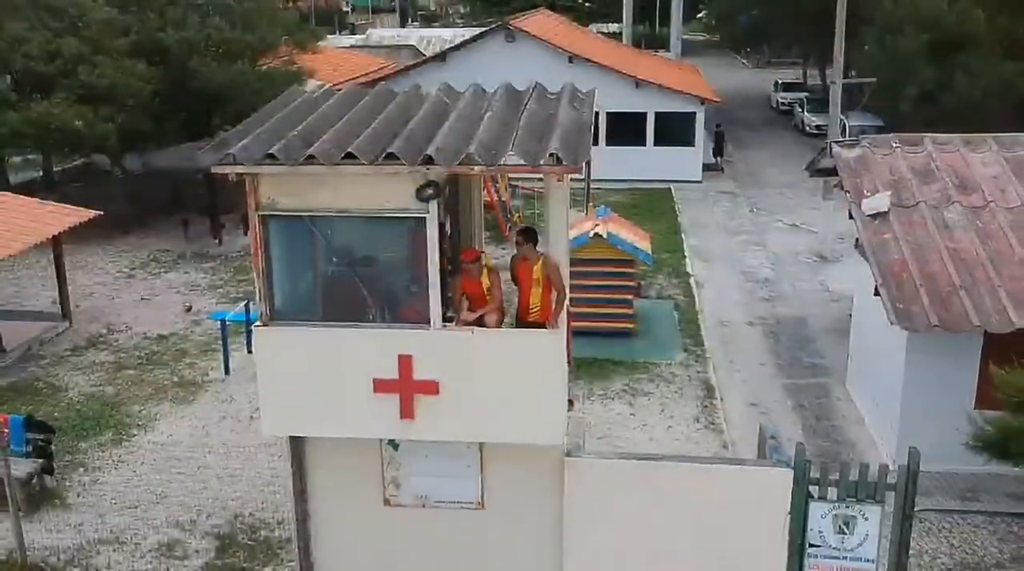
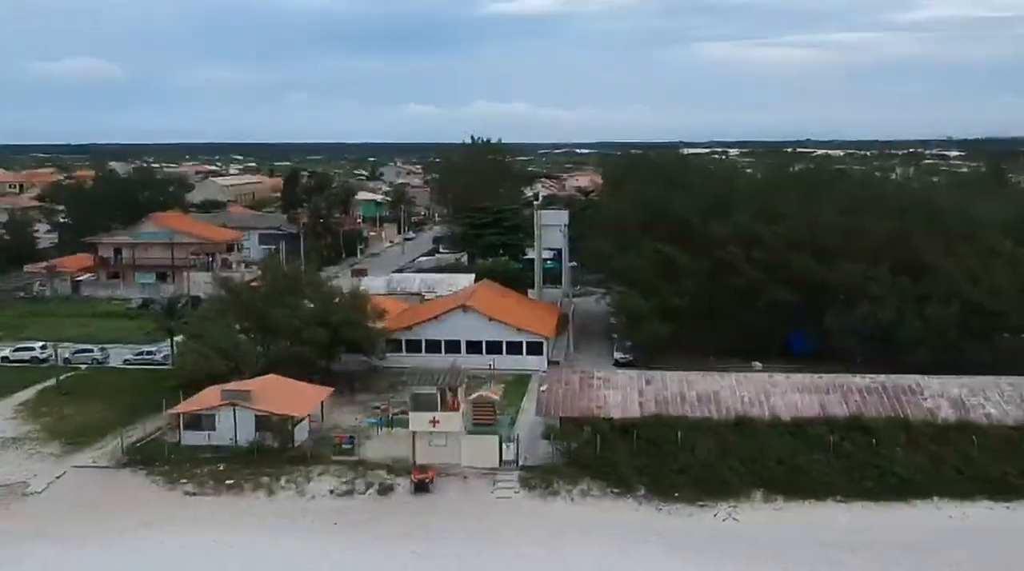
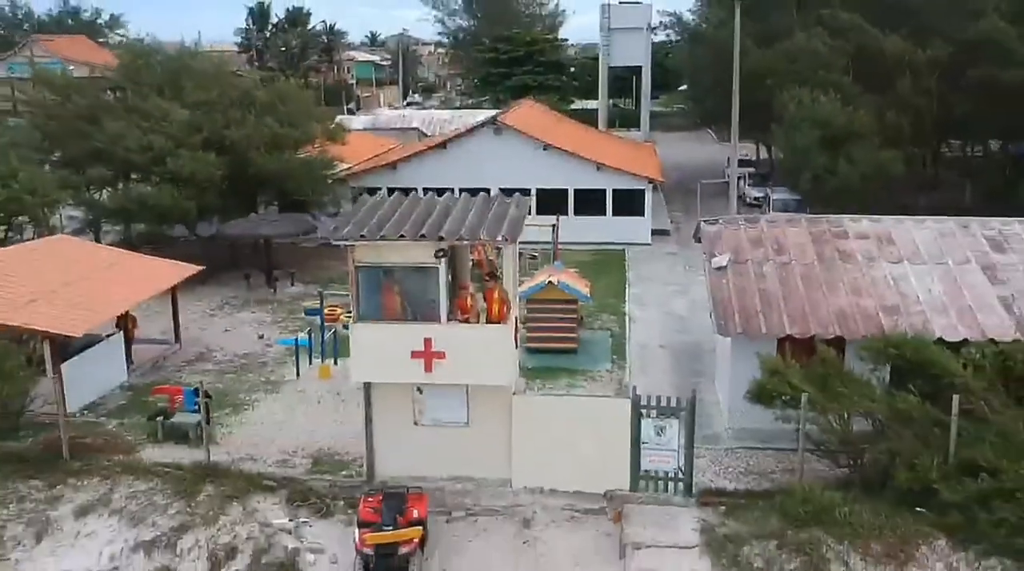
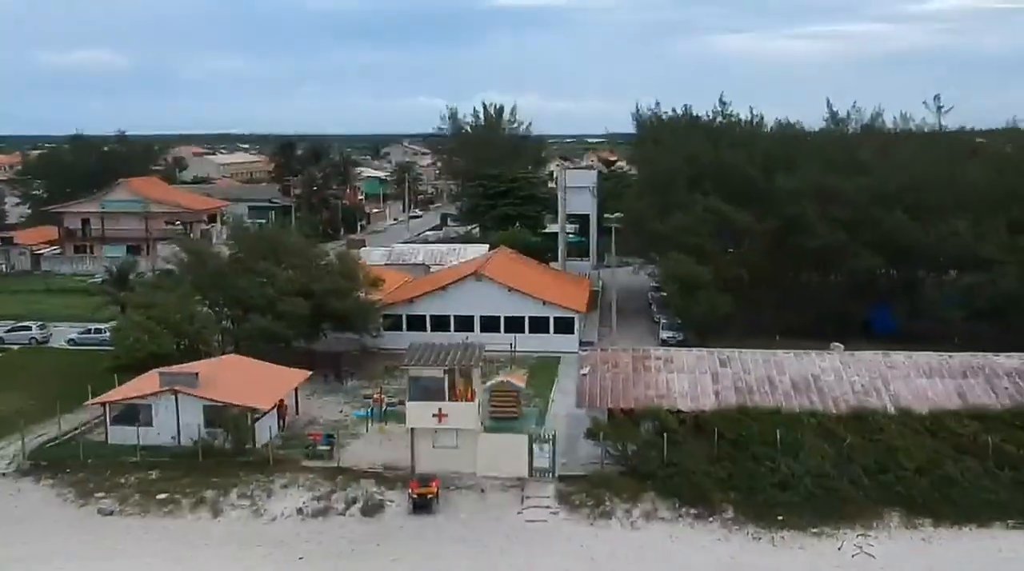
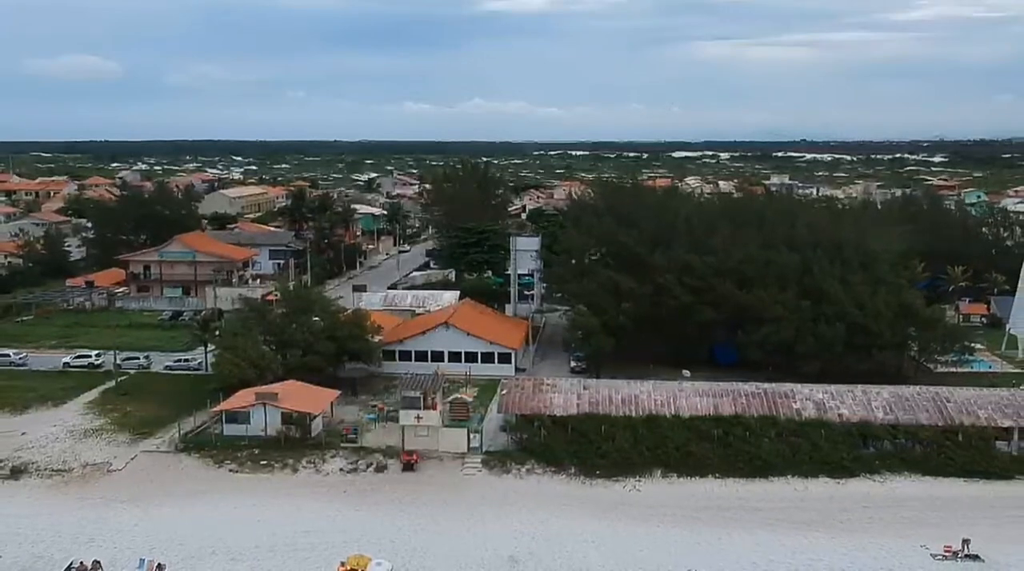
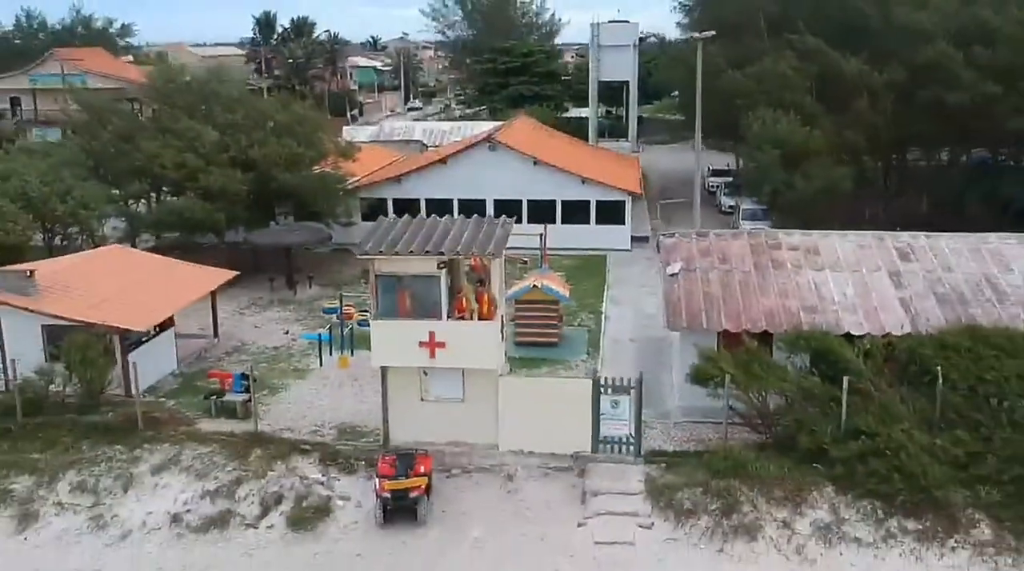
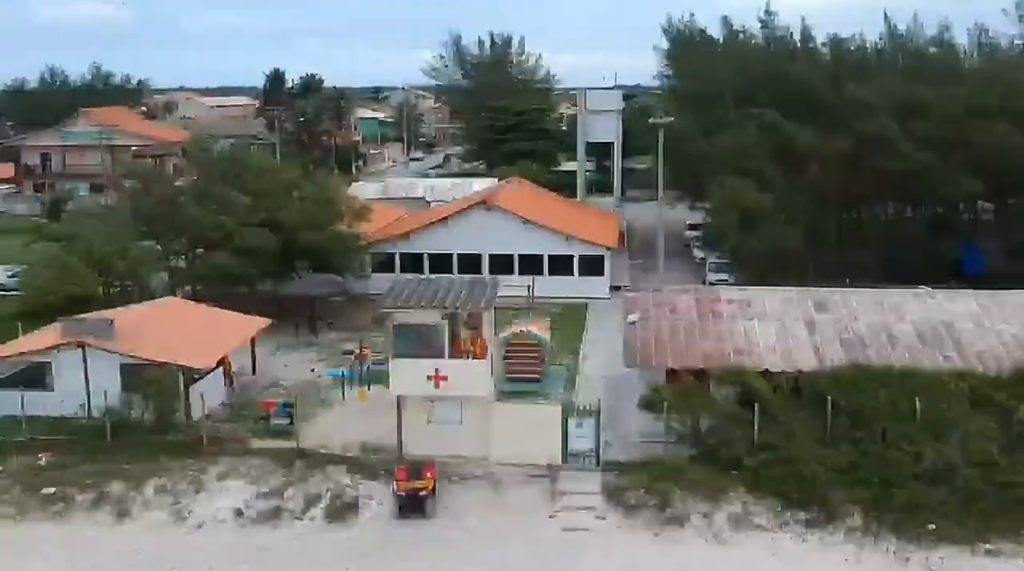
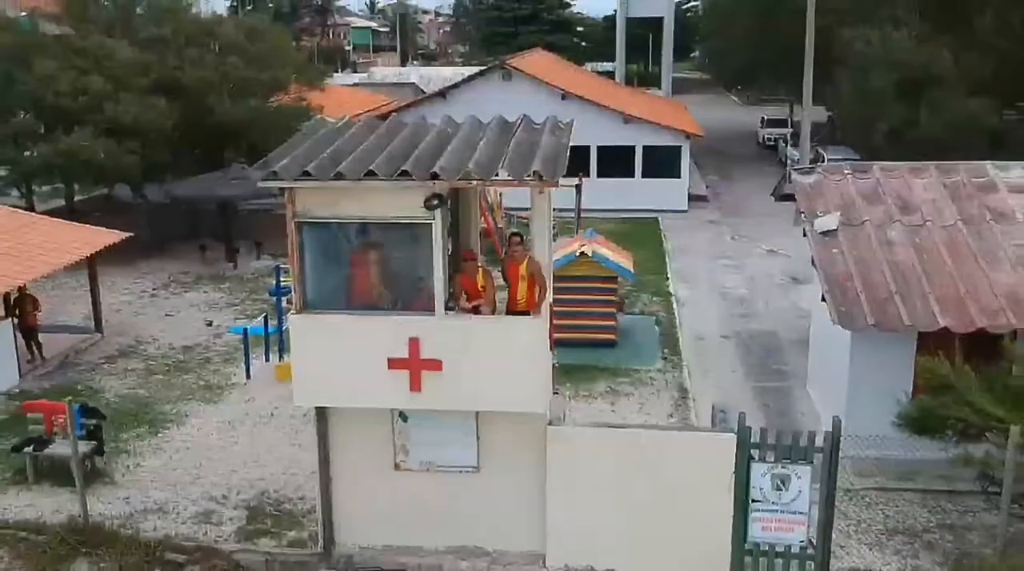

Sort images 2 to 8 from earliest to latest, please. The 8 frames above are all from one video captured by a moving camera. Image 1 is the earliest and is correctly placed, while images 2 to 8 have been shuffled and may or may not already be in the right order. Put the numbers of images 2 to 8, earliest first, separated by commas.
8, 3, 6, 7, 4, 2, 5
